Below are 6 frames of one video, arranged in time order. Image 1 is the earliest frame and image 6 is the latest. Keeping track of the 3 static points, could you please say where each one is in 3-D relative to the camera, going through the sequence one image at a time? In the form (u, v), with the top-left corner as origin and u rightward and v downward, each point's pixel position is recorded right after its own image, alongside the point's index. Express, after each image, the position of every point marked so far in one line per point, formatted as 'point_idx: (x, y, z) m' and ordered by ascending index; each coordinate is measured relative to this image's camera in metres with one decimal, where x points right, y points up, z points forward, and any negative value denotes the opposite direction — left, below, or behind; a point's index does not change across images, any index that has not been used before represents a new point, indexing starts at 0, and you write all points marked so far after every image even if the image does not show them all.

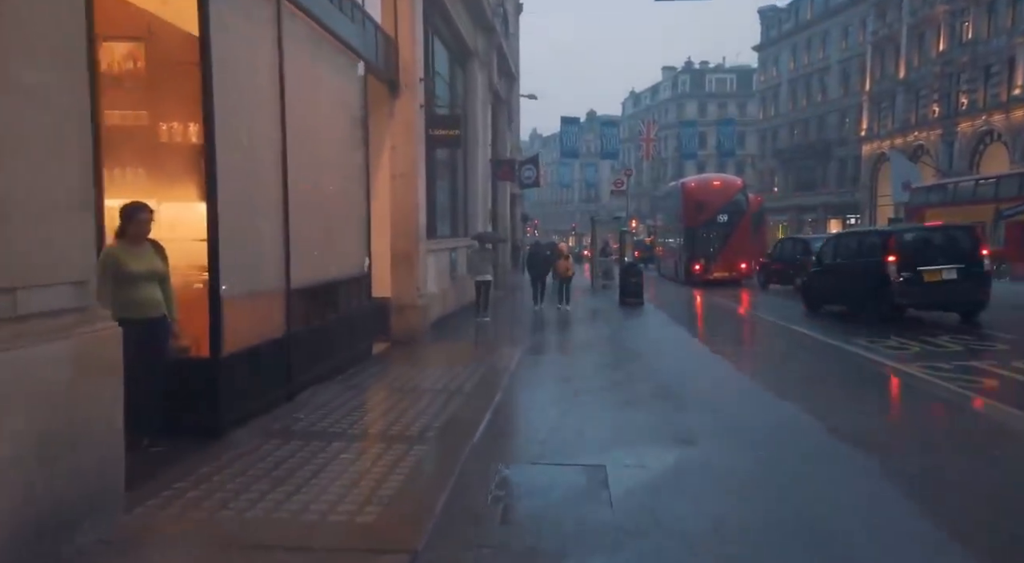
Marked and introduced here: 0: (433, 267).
0: (-1.3, +0.3, +14.8) m
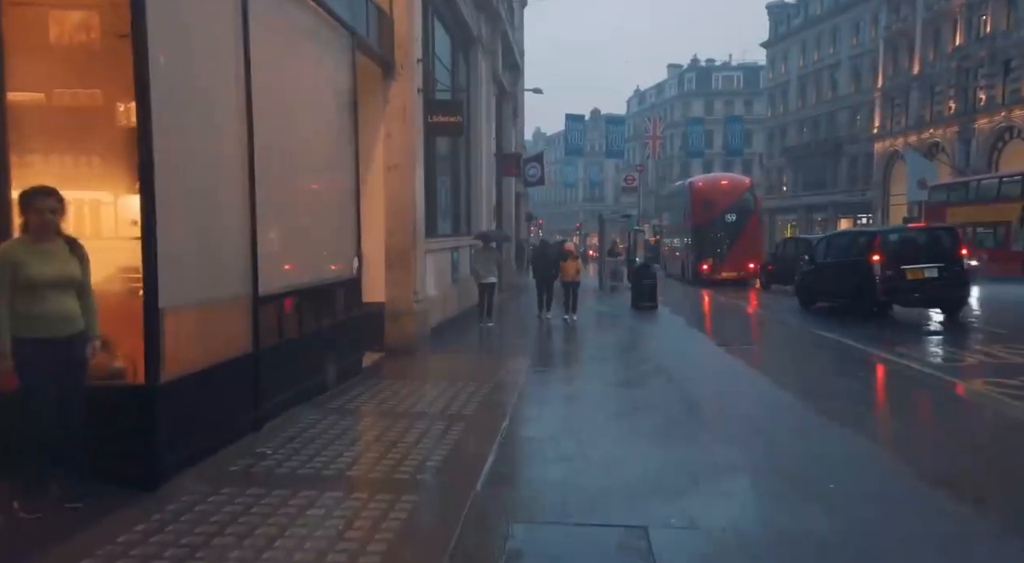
0: (-1.2, +0.2, +13.6) m
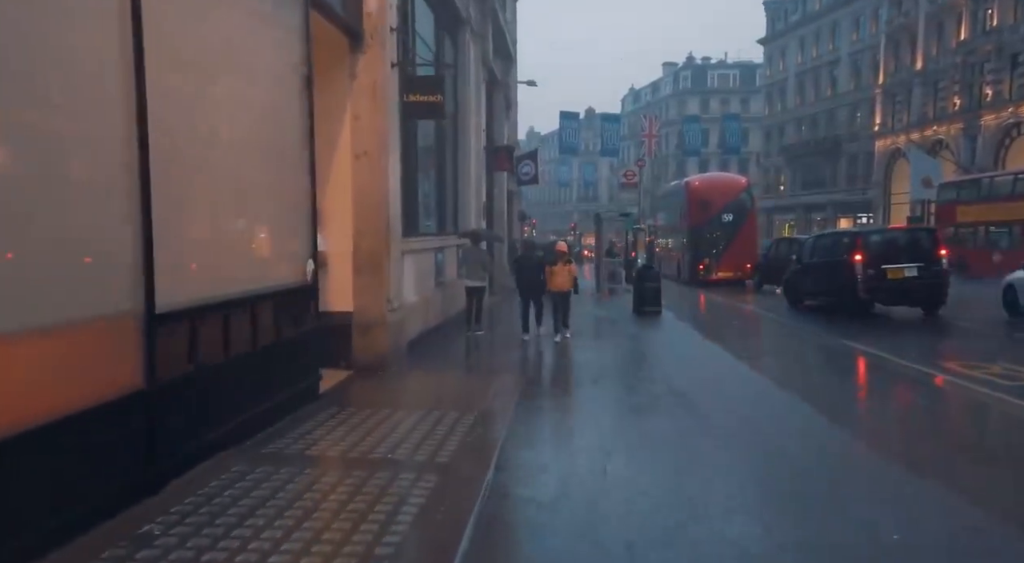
0: (-1.4, +0.2, +12.0) m
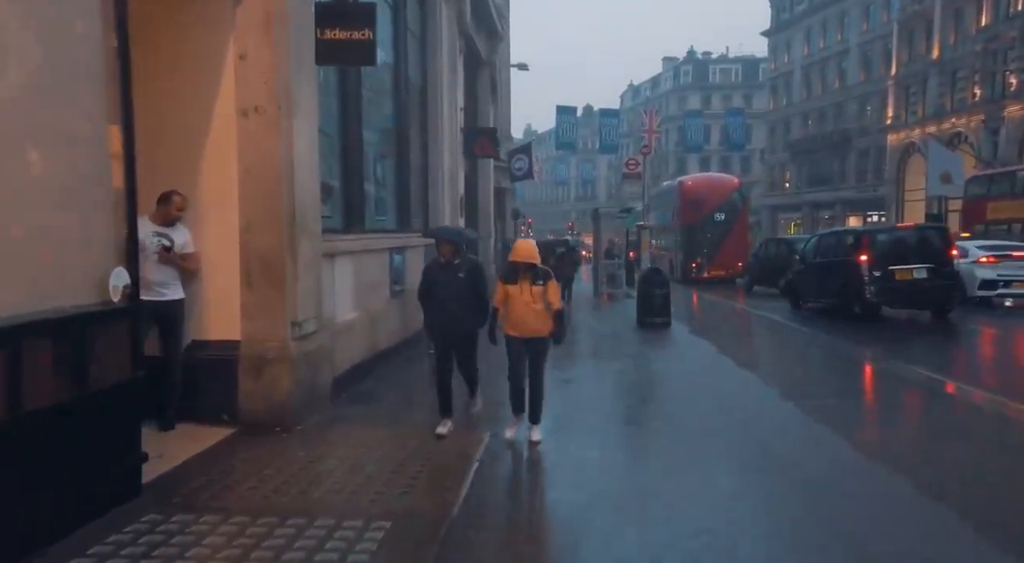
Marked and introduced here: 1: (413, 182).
0: (-1.7, 0.0, +9.0) m
1: (-1.6, +1.6, +14.1) m
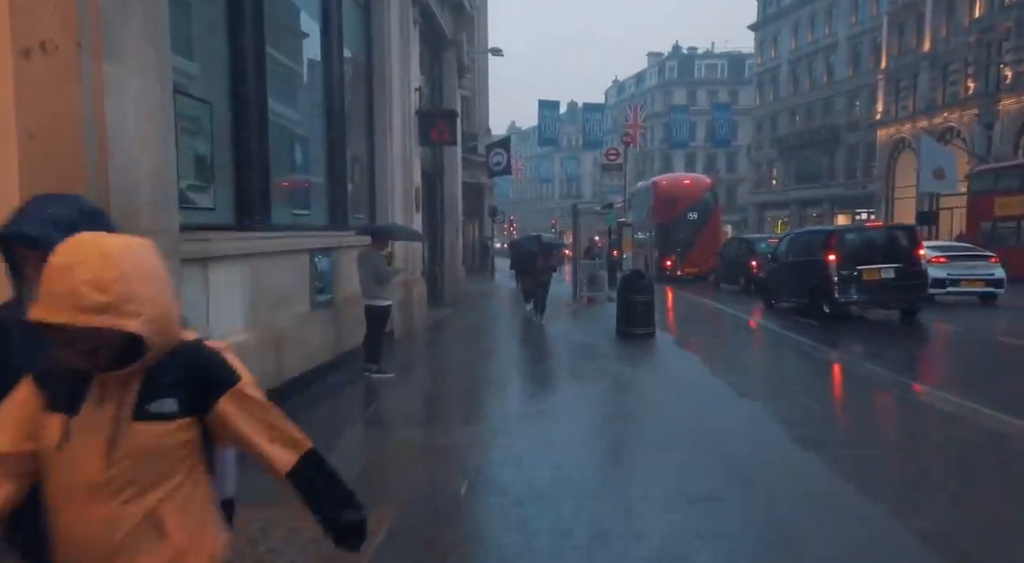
0: (-2.2, -0.1, +7.0) m
1: (-2.1, +1.5, +12.0) m
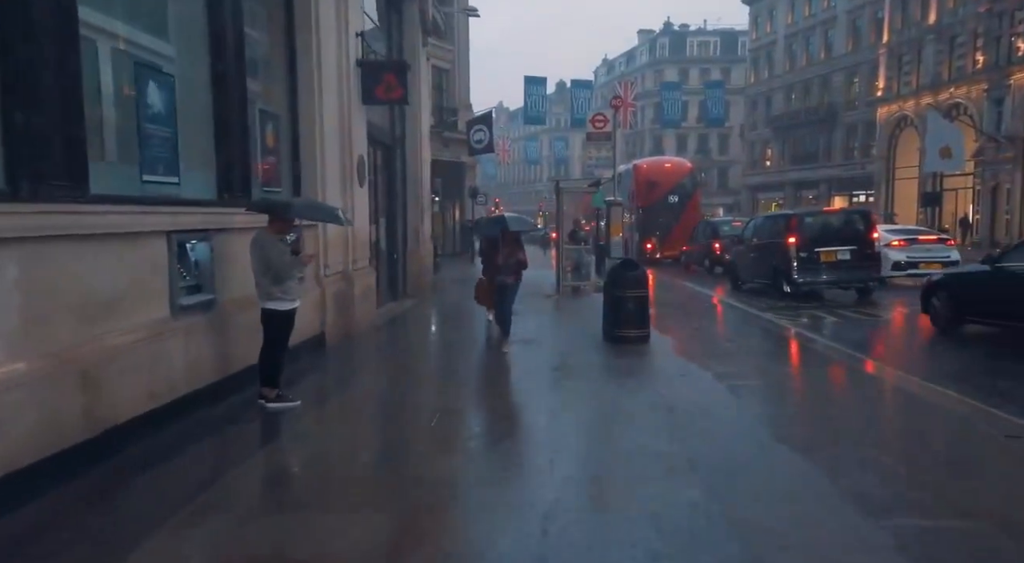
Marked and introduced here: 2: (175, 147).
0: (-2.6, -0.1, +4.3) m
1: (-2.6, +1.6, +9.3) m
2: (-2.7, +1.1, +7.1) m
